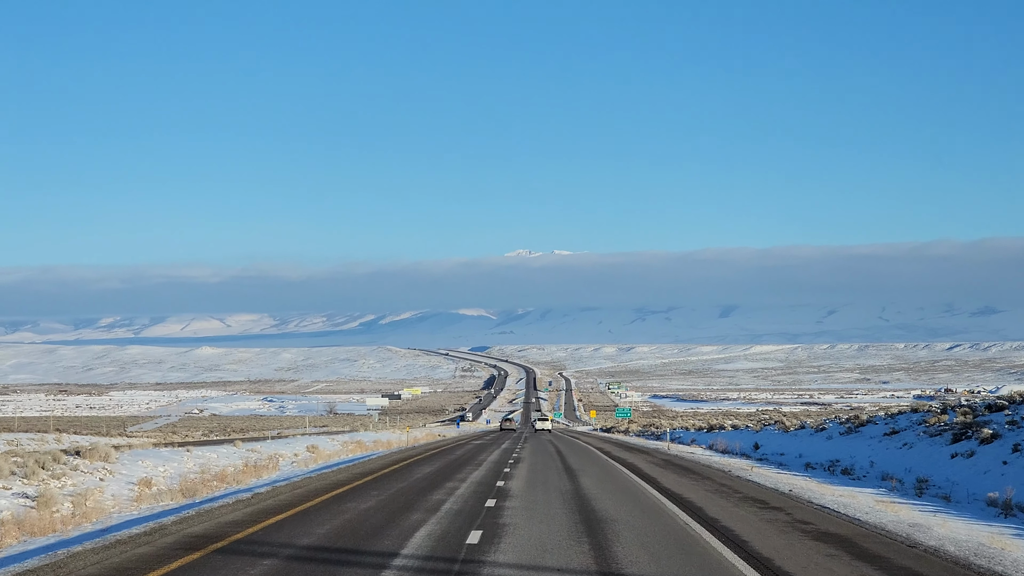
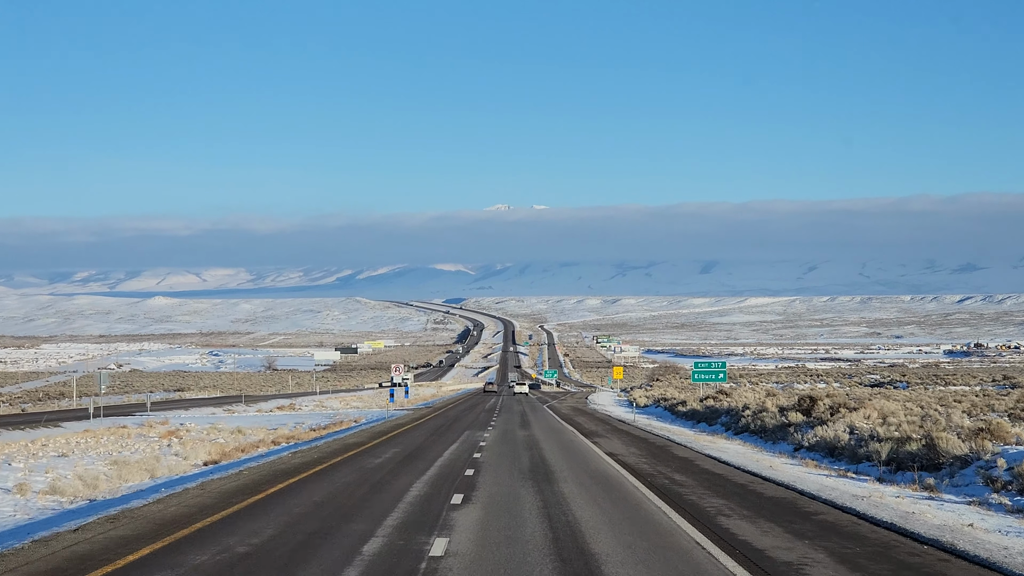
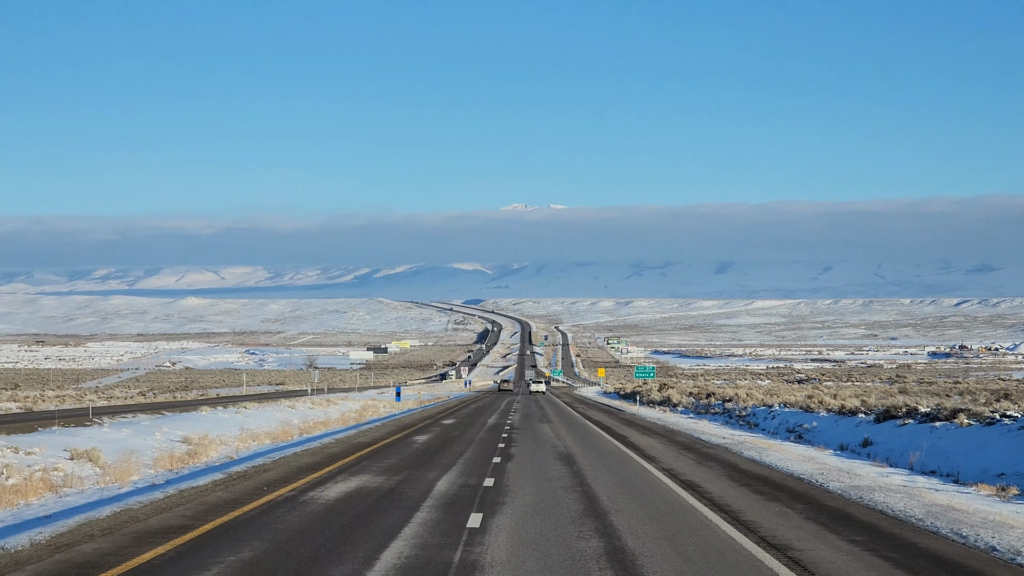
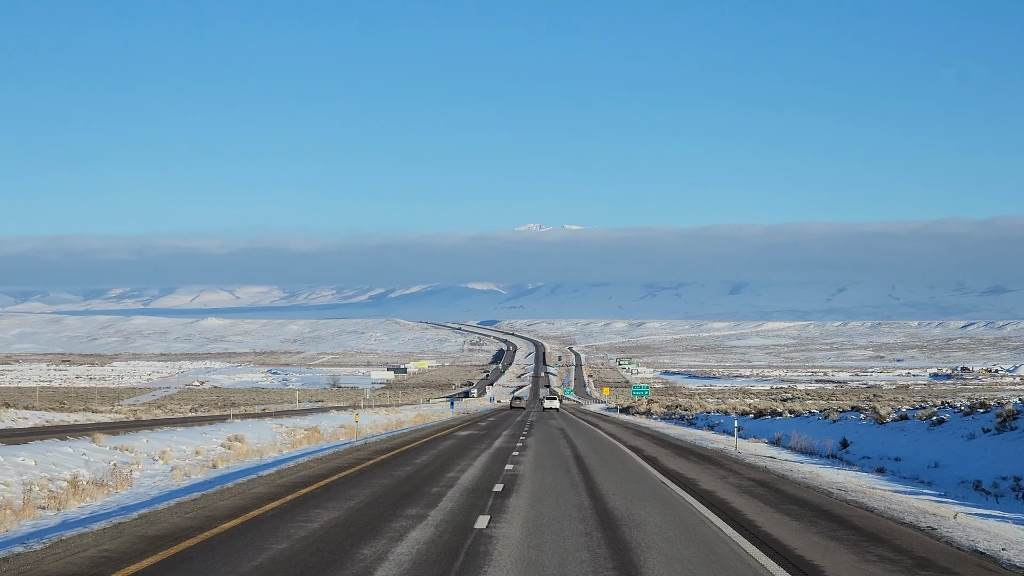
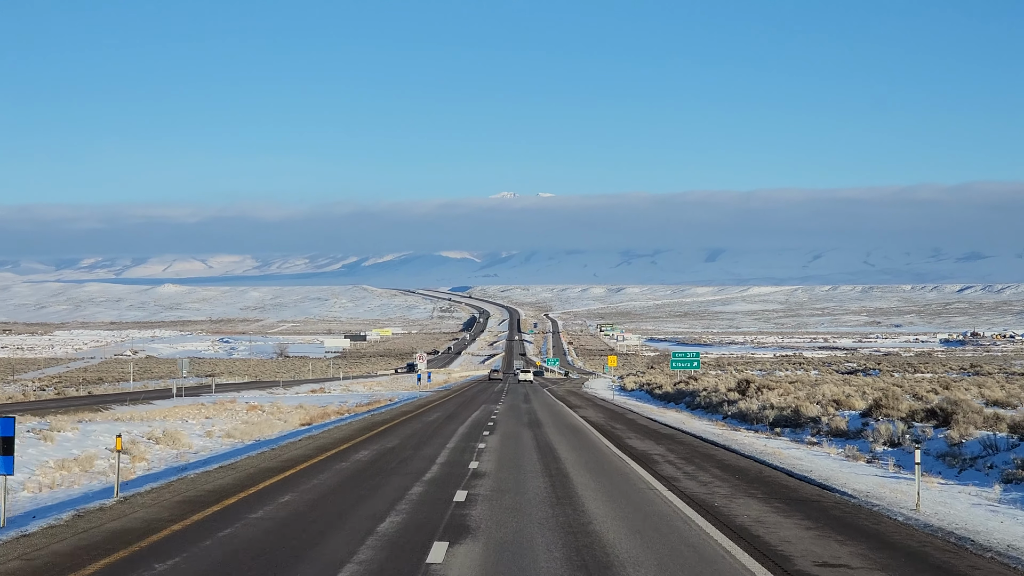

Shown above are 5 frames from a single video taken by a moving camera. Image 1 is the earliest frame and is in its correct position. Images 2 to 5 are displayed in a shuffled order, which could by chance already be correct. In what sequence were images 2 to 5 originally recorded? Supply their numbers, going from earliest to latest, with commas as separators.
4, 3, 5, 2
